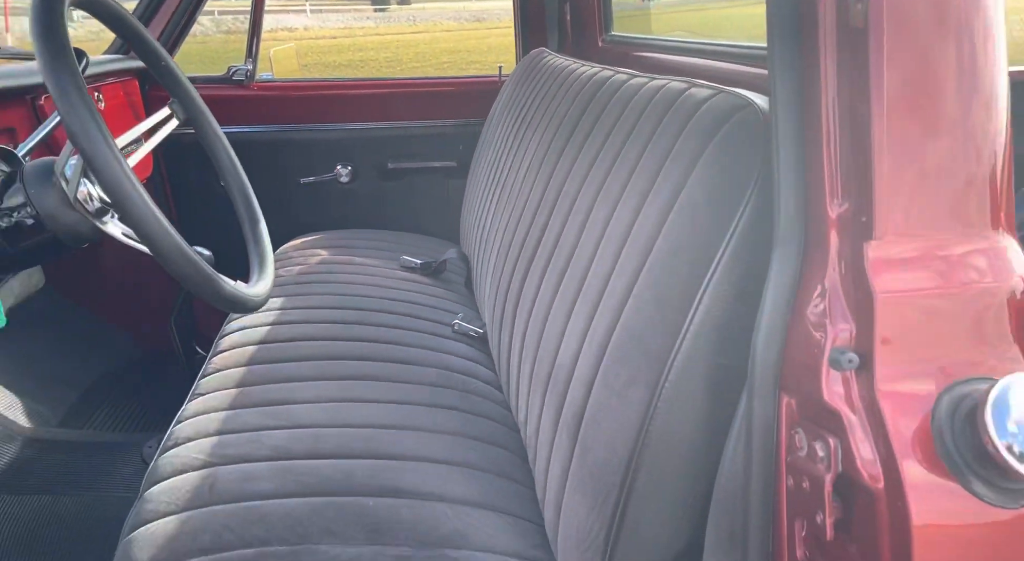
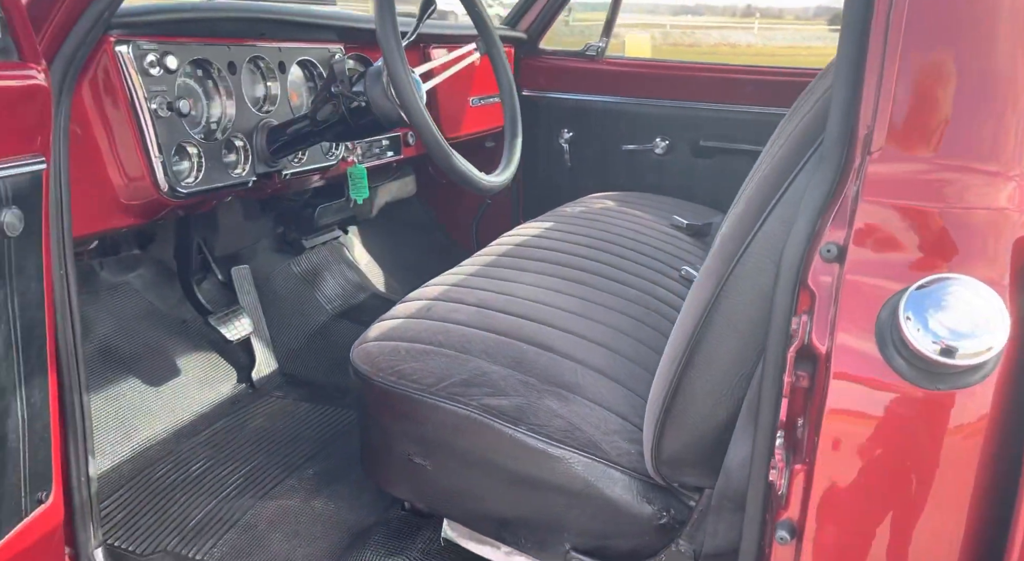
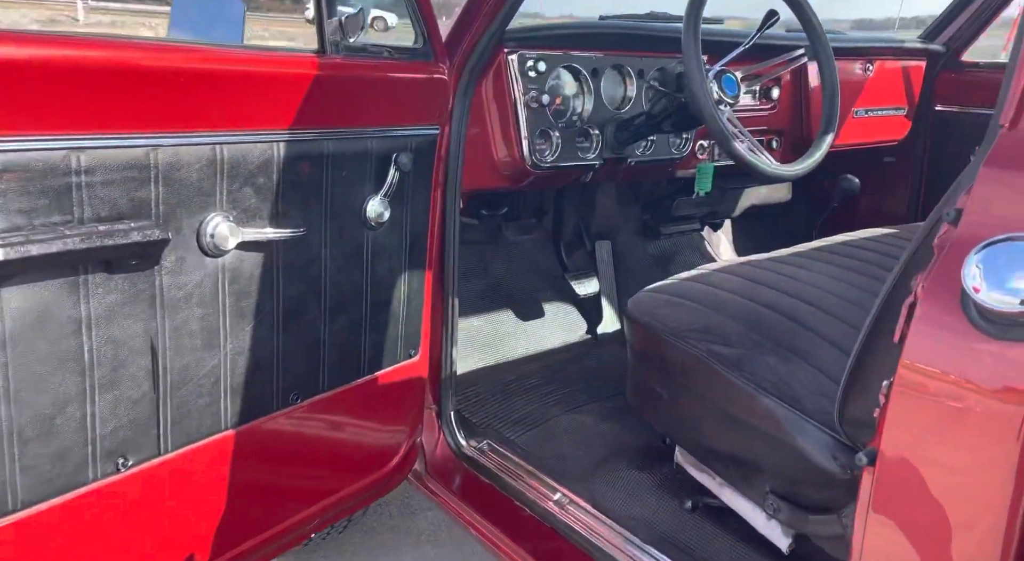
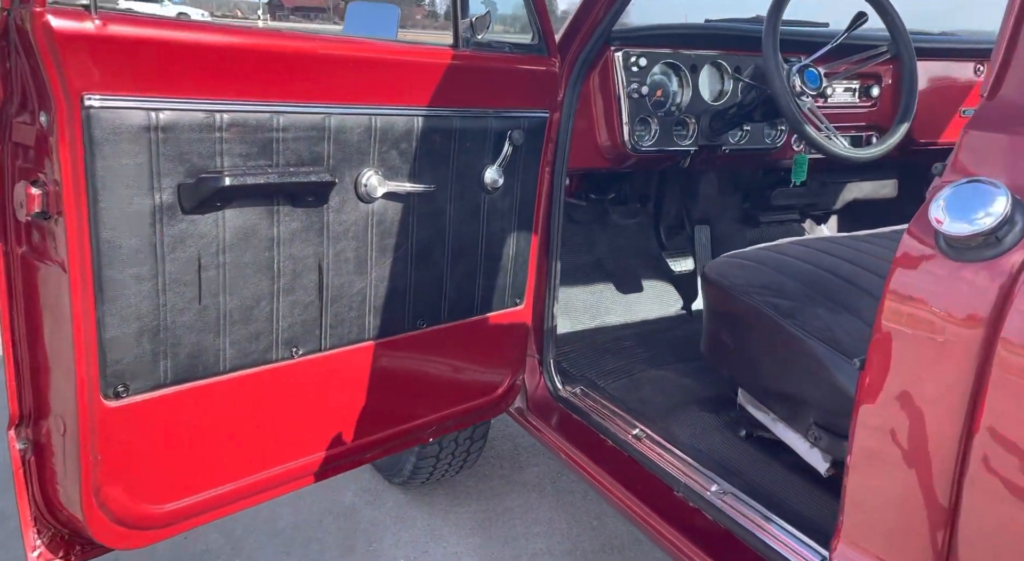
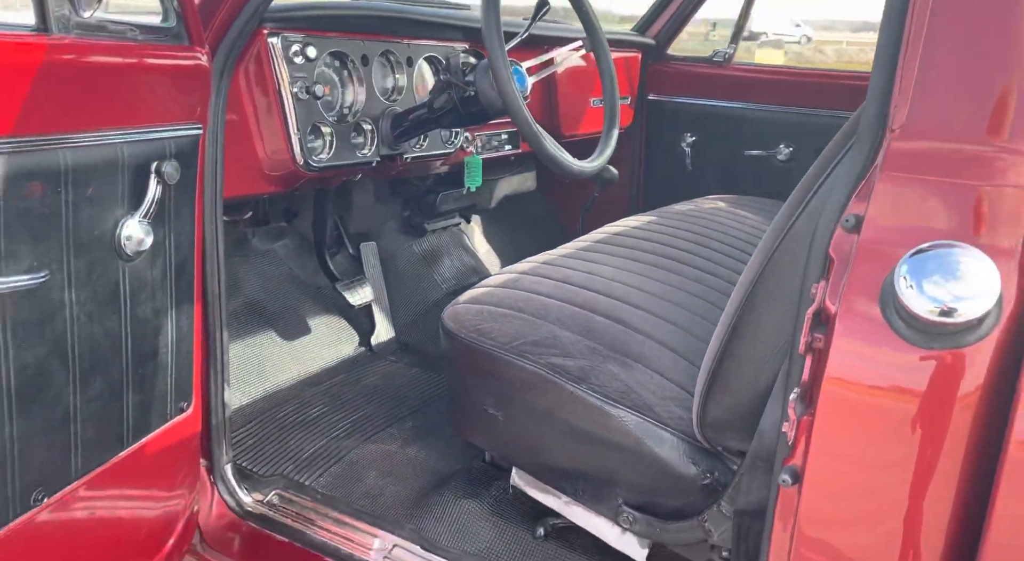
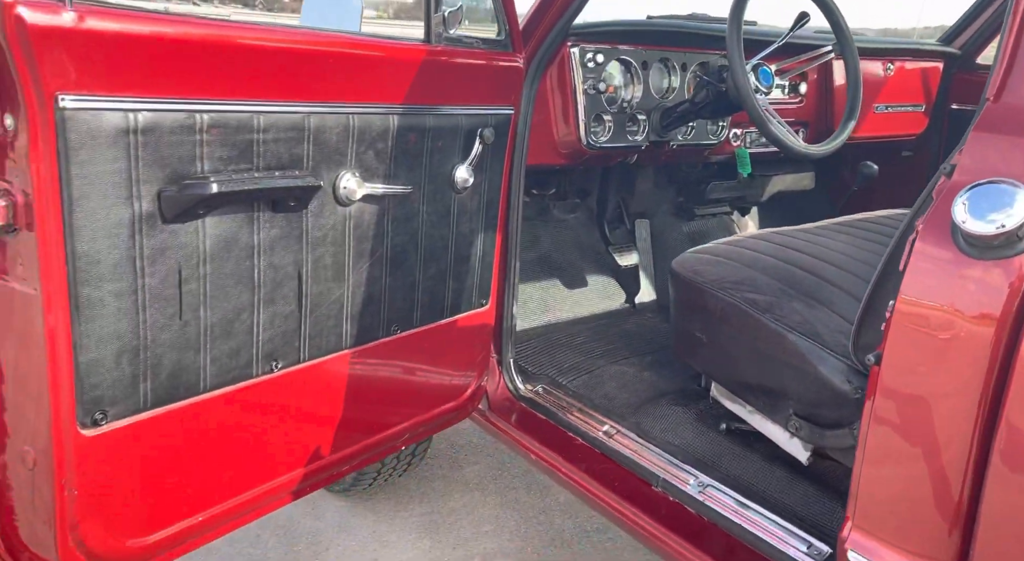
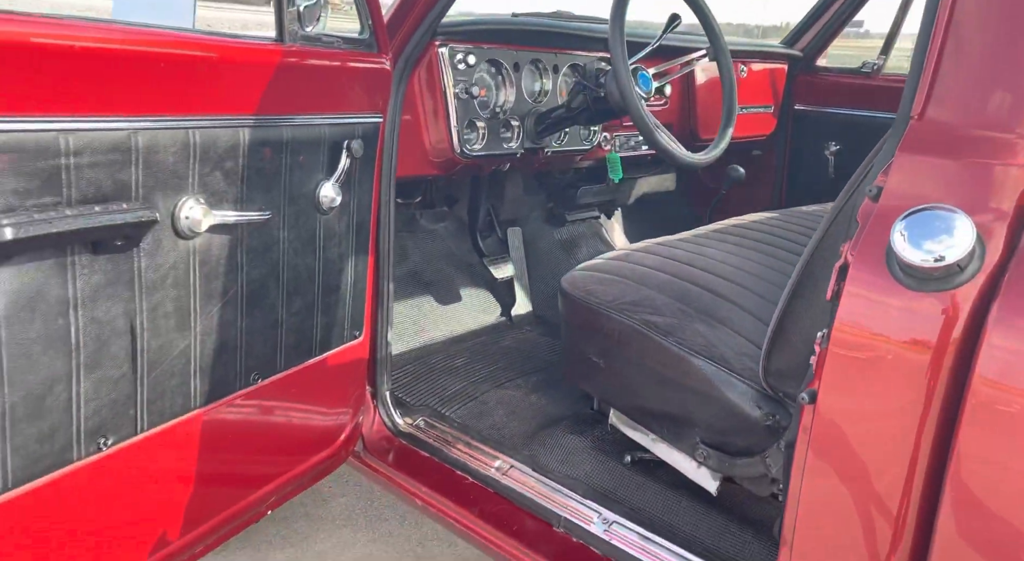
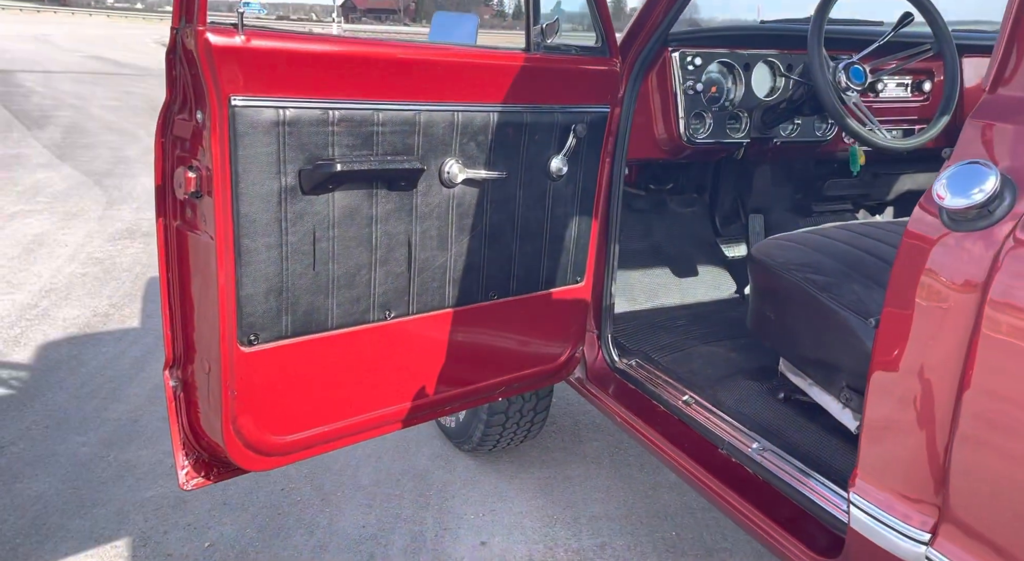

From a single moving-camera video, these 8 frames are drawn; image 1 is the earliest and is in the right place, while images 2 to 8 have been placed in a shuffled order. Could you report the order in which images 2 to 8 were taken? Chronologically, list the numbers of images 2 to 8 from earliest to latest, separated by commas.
2, 5, 7, 6, 8, 4, 3
